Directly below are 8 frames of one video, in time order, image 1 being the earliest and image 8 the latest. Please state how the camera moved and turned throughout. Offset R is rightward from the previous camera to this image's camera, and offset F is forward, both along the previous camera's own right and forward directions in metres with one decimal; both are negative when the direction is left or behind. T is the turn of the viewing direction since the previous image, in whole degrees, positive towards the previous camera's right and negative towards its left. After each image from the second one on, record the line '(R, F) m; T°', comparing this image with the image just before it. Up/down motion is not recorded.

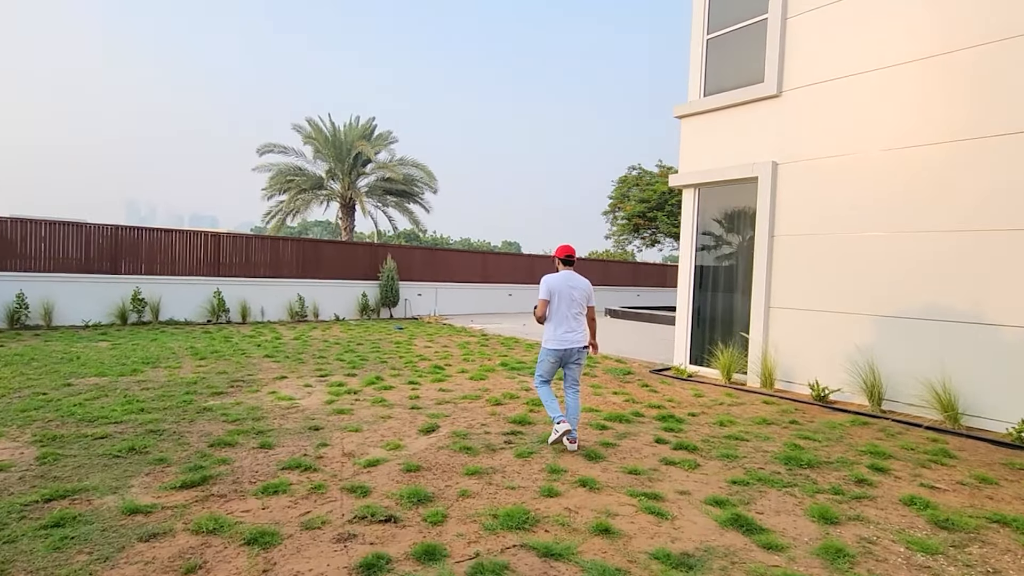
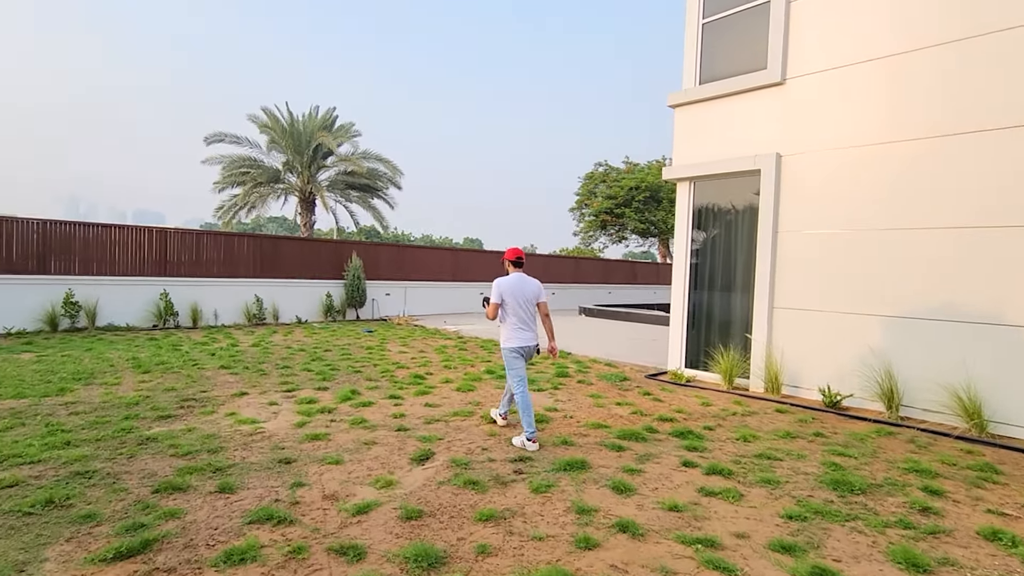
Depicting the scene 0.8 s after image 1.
(-0.3, +0.6) m; +4°
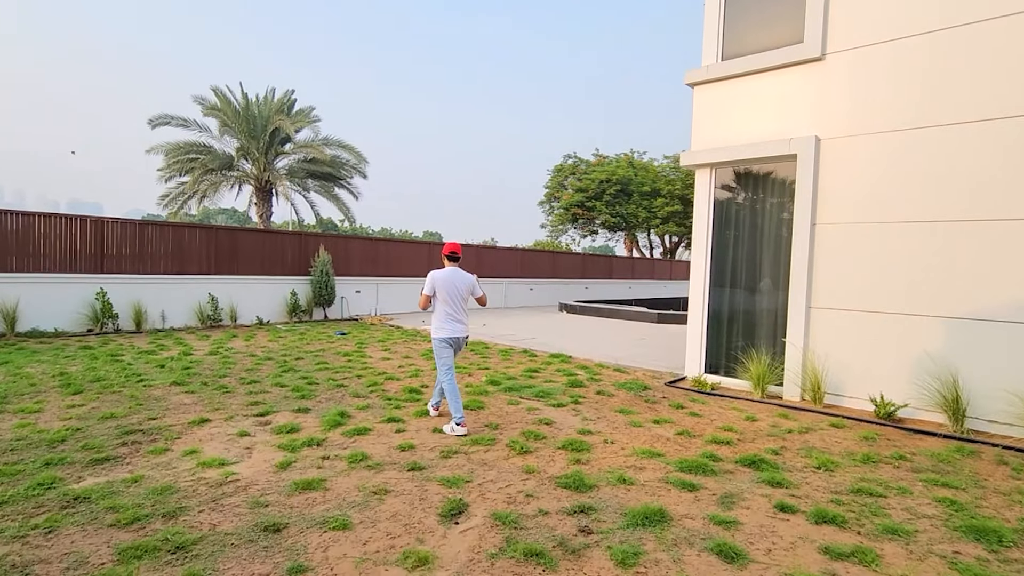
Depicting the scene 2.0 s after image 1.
(-0.5, +0.9) m; +4°
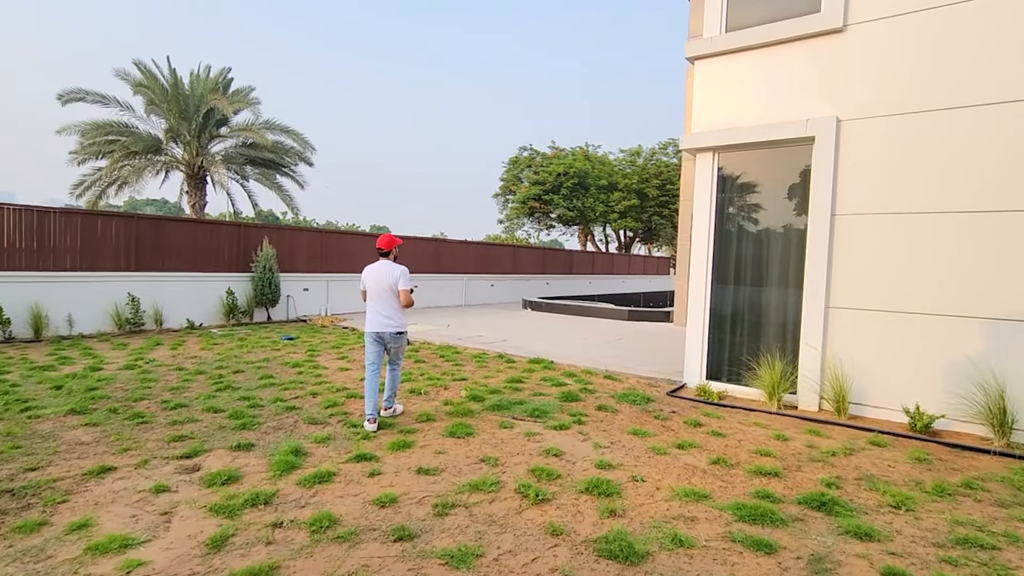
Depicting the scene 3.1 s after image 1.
(-0.4, +0.9) m; +5°
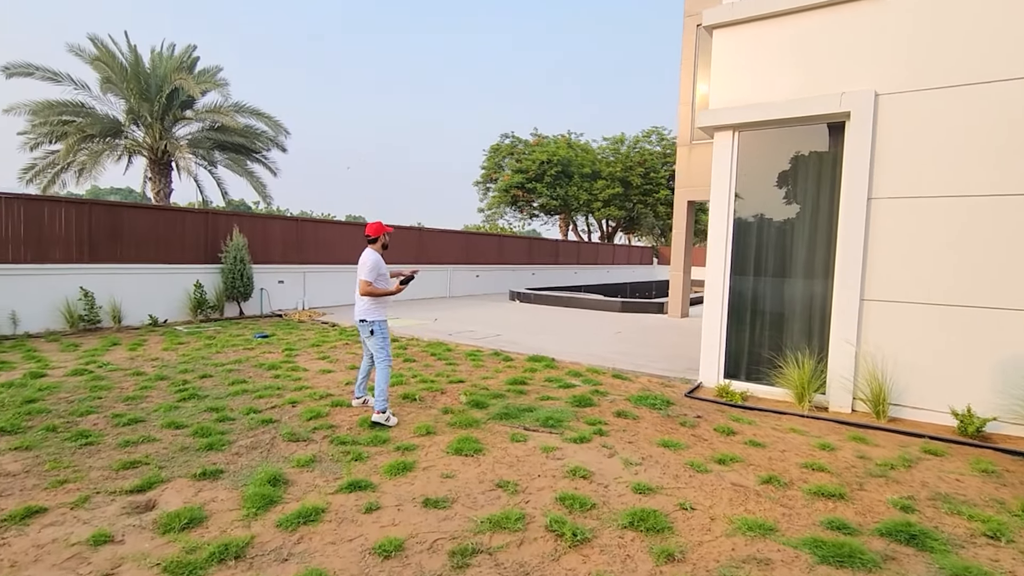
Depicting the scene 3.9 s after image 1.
(-0.2, +0.6) m; +2°
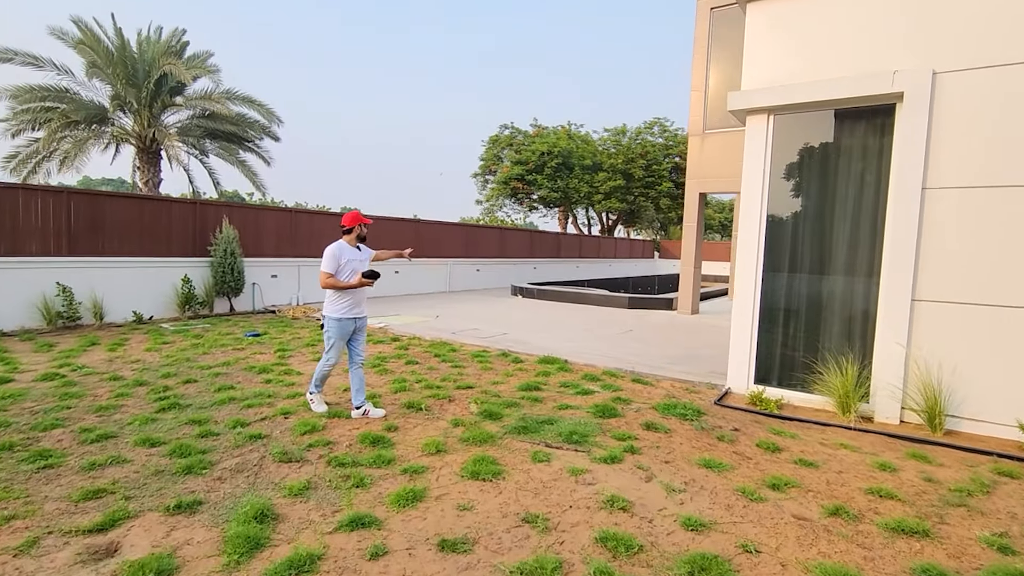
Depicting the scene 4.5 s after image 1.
(-0.2, +0.5) m; 0°
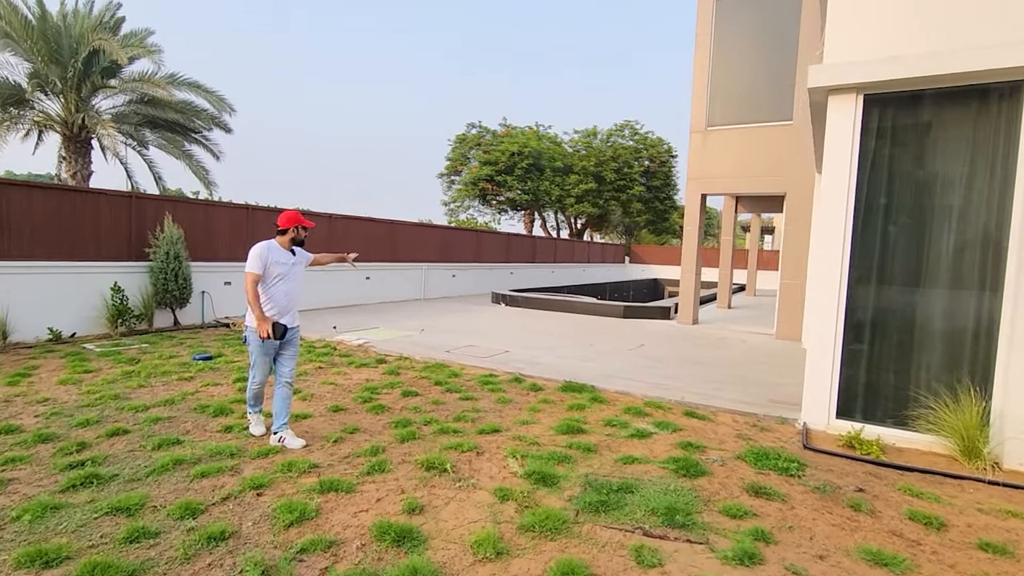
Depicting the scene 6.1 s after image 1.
(-0.6, +1.1) m; +5°
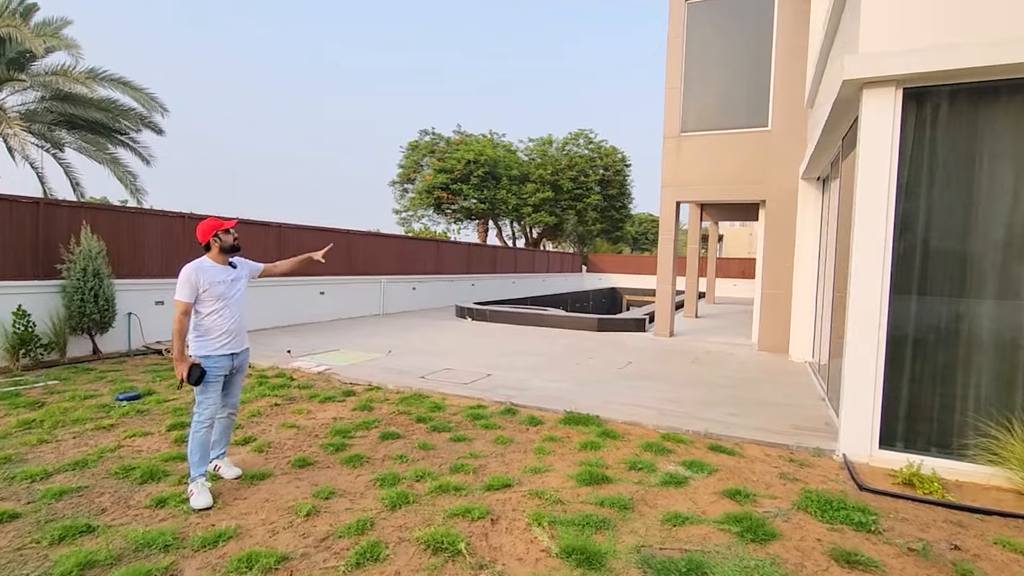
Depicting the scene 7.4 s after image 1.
(-0.4, +0.7) m; +5°
